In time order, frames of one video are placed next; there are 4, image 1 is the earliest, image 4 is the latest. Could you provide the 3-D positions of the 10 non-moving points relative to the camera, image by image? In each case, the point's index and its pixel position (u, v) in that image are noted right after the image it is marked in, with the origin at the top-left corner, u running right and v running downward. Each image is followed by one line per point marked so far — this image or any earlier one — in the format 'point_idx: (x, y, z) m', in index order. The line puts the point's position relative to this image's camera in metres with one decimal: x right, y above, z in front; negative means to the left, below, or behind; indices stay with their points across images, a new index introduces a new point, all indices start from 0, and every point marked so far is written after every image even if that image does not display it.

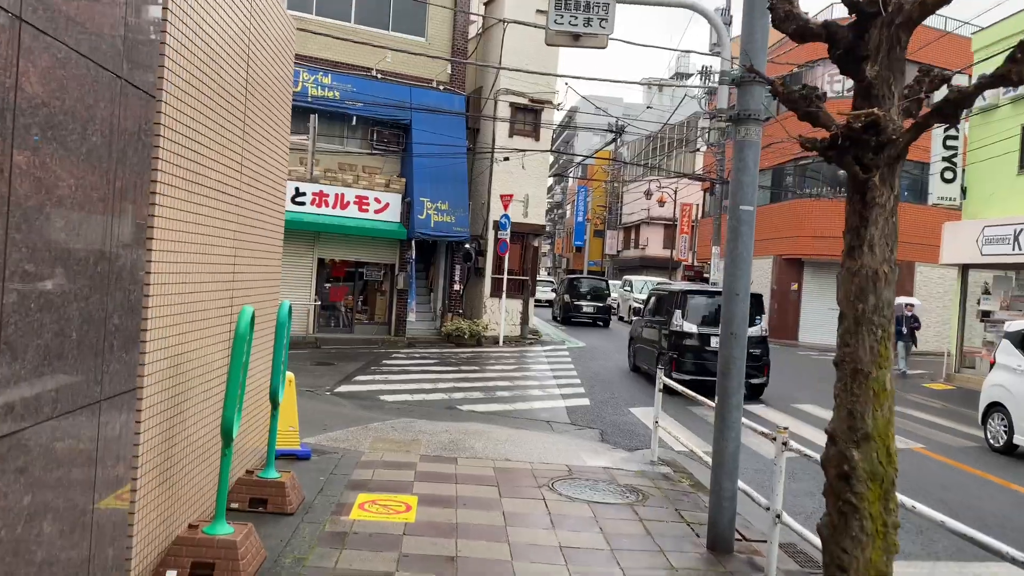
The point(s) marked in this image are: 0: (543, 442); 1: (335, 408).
0: (+0.3, -1.5, +7.7) m
1: (-2.0, -1.4, +8.8) m
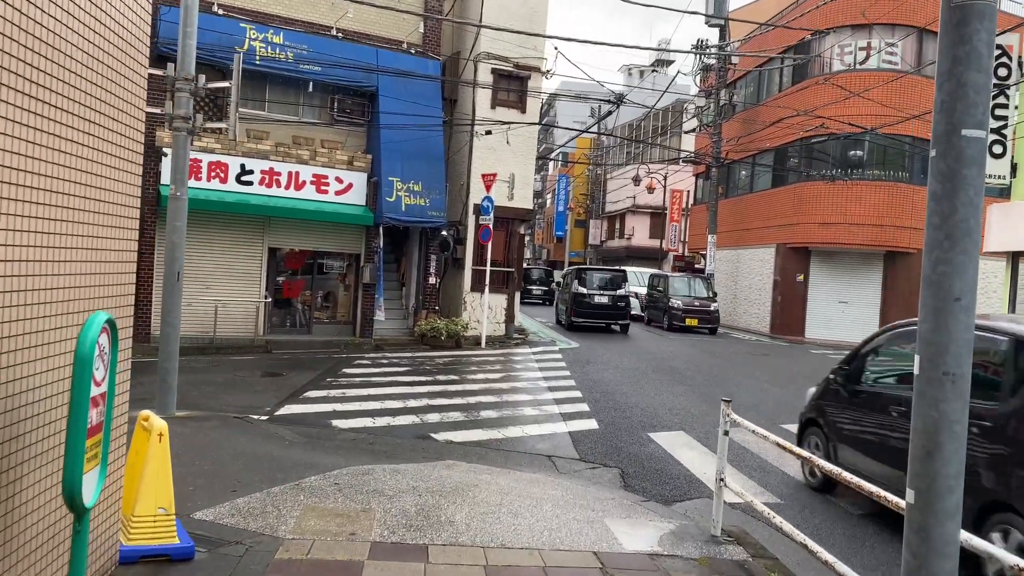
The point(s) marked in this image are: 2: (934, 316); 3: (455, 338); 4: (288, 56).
0: (+0.3, -1.4, +5.5) m
1: (-2.1, -1.3, +6.6) m
2: (+1.3, -0.1, +2.5) m
3: (-1.1, -0.9, +14.7) m
4: (-3.9, +4.1, +13.9) m
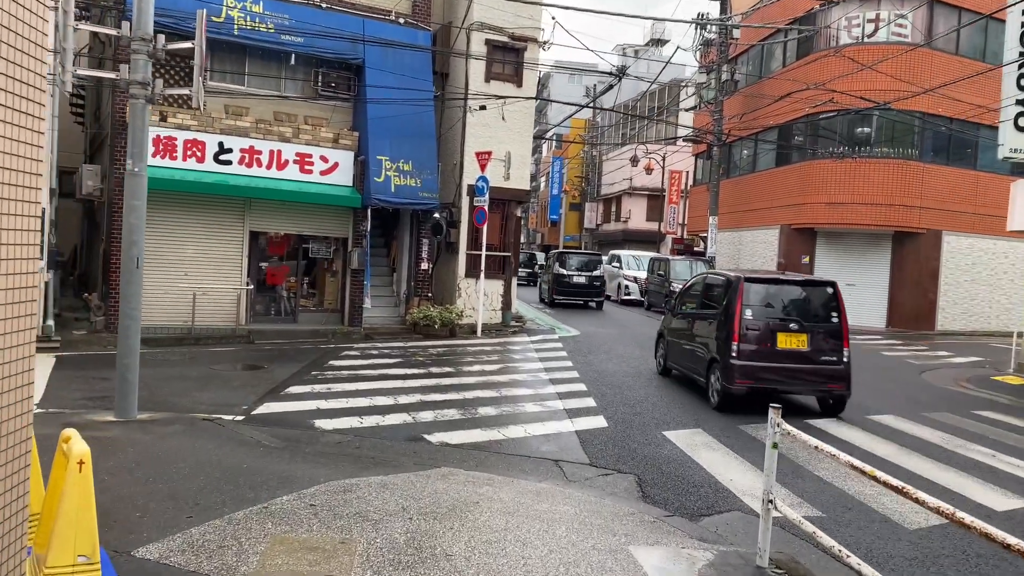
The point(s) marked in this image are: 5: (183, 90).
0: (+0.3, -1.4, +4.7) m
1: (-2.1, -1.2, +5.8) m
2: (+1.4, -0.1, +1.7) m
3: (-1.1, -0.7, +13.9) m
4: (-4.0, +4.3, +13.0) m
5: (-2.7, +1.7, +6.6) m
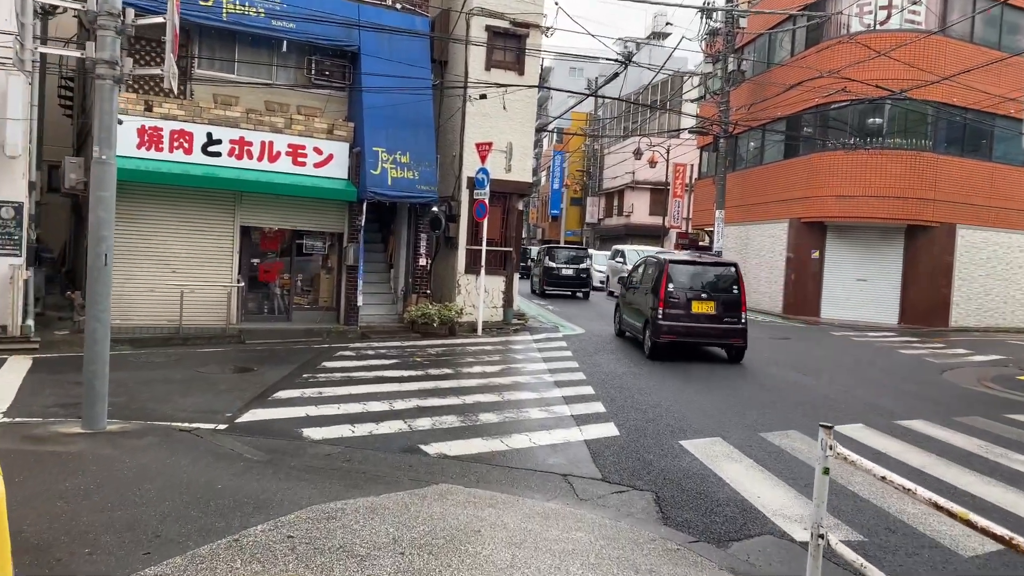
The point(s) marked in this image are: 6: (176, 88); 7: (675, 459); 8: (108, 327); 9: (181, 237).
0: (+0.3, -1.4, +4.2) m
1: (-2.0, -1.2, +5.2) m
2: (+1.4, -0.1, +1.1) m
3: (-1.1, -0.6, +13.4) m
4: (-4.0, +4.3, +12.4) m
5: (-2.7, +1.7, +6.0) m
6: (-2.5, +1.5, +5.9) m
7: (+1.3, -1.4, +6.4) m
8: (-3.1, -0.3, +6.1) m
9: (-5.2, +0.8, +12.3) m
